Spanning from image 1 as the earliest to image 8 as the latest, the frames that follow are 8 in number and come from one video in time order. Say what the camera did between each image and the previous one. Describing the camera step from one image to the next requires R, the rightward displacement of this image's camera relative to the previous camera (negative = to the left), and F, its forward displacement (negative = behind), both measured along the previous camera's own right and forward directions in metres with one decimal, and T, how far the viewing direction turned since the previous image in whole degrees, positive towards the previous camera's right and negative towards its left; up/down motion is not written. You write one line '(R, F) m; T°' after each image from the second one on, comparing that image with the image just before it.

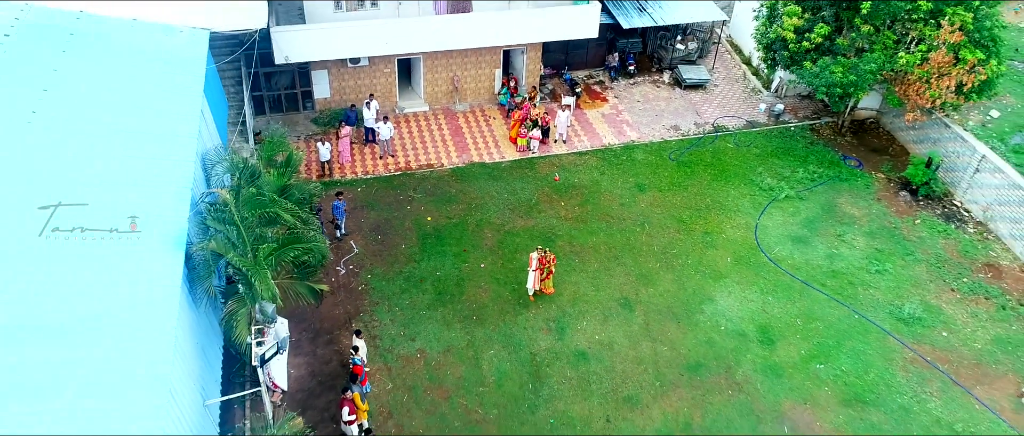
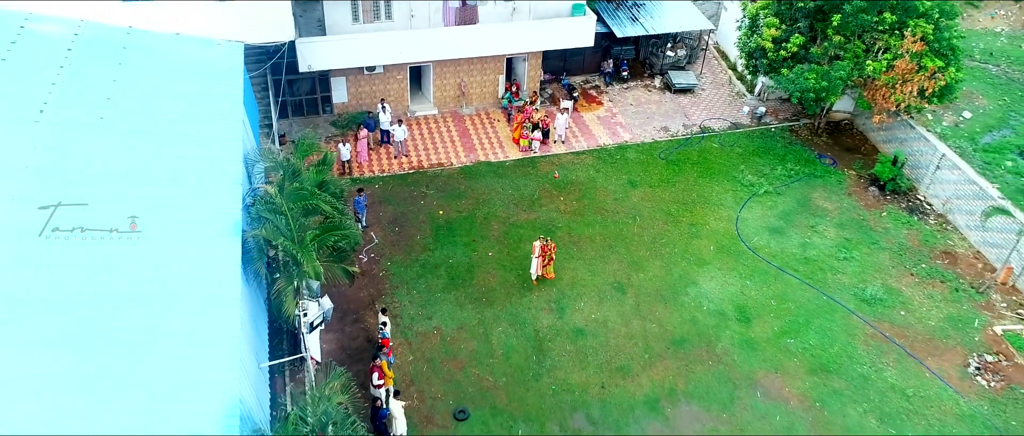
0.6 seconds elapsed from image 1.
(-0.2, -1.6) m; 0°
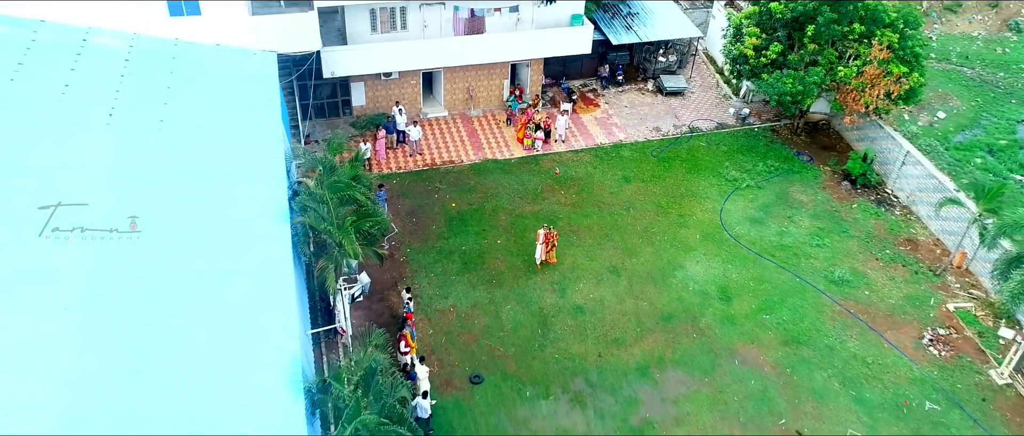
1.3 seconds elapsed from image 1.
(-0.2, -1.8) m; 0°
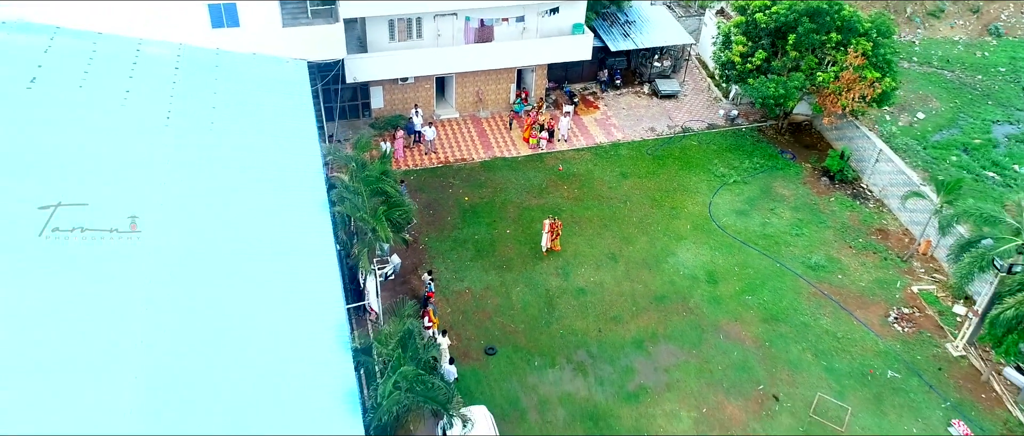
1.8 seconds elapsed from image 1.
(-0.3, -1.9) m; 0°
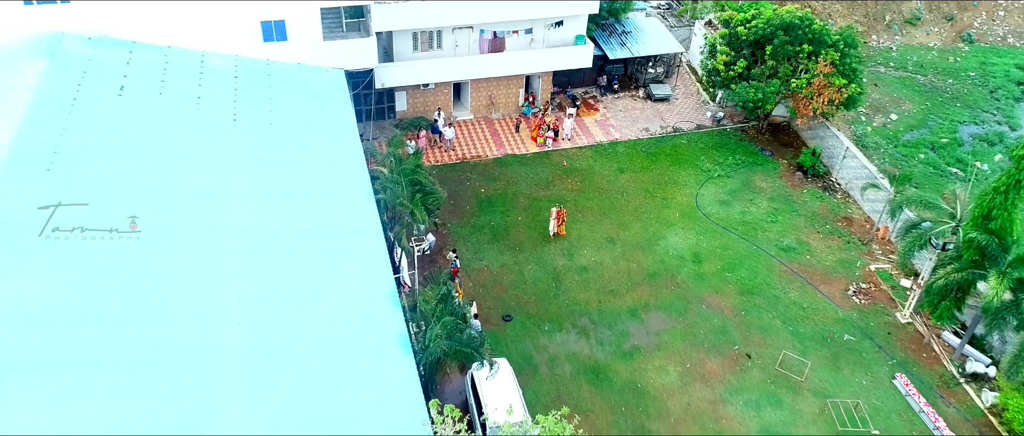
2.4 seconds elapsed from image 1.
(-0.4, -2.9) m; 0°
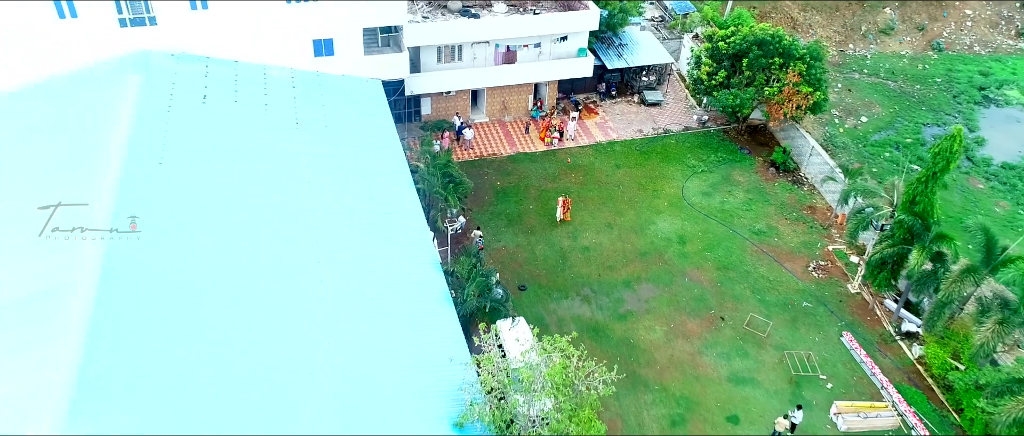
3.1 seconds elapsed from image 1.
(-0.5, -3.9) m; 0°
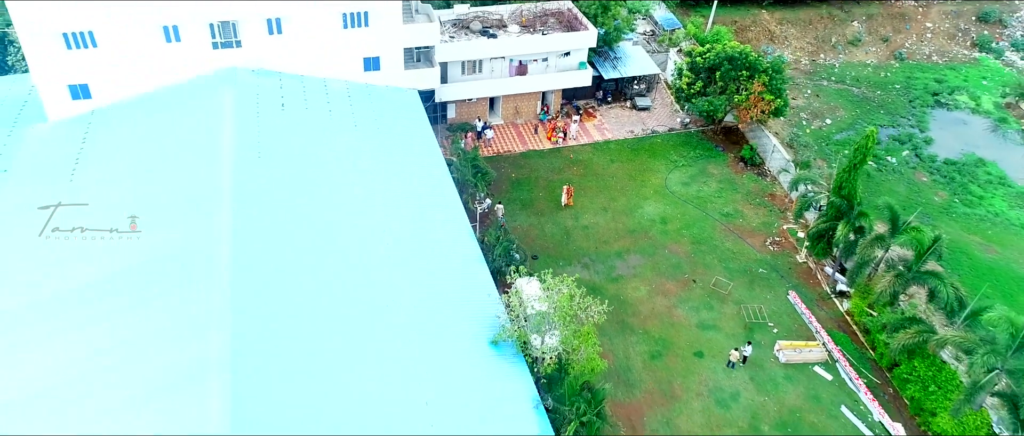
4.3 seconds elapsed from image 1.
(-0.6, -5.8) m; 0°
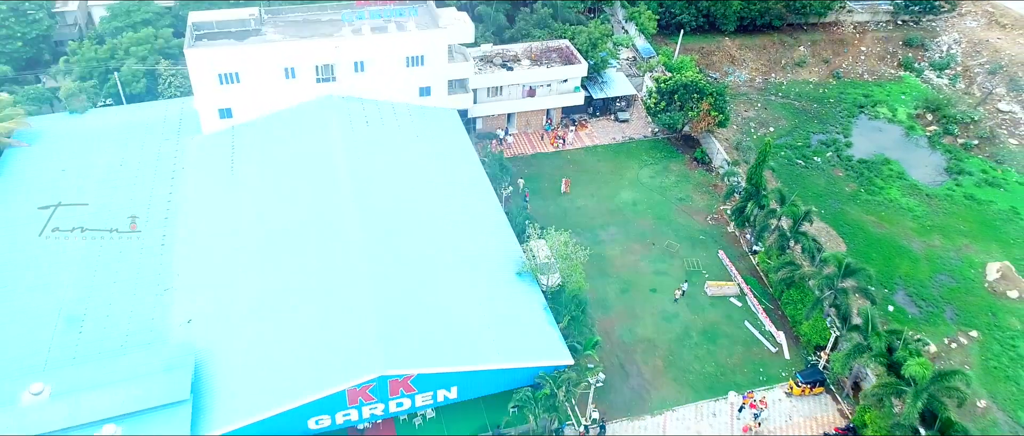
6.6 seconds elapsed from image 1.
(-0.7, -12.3) m; 0°
